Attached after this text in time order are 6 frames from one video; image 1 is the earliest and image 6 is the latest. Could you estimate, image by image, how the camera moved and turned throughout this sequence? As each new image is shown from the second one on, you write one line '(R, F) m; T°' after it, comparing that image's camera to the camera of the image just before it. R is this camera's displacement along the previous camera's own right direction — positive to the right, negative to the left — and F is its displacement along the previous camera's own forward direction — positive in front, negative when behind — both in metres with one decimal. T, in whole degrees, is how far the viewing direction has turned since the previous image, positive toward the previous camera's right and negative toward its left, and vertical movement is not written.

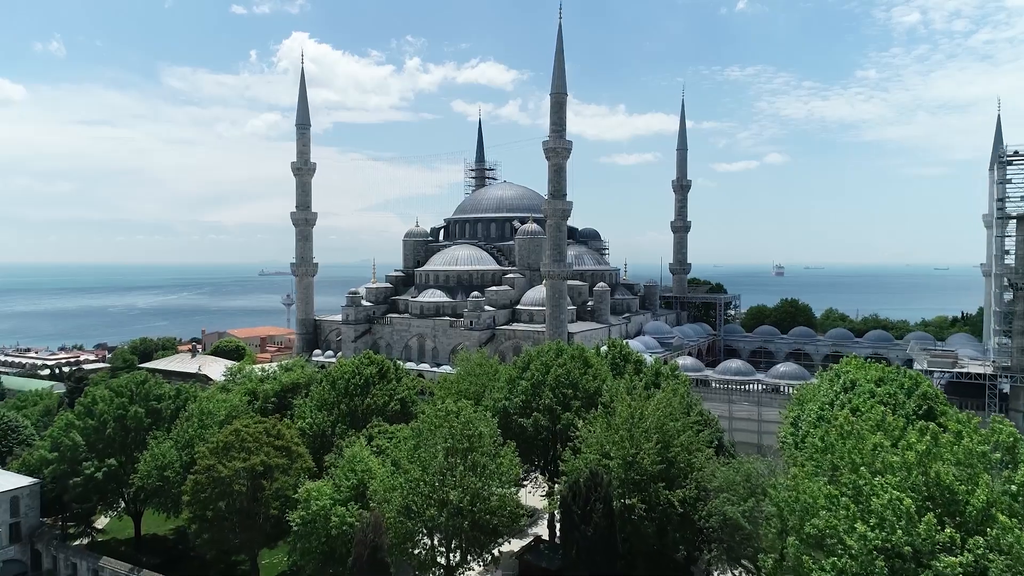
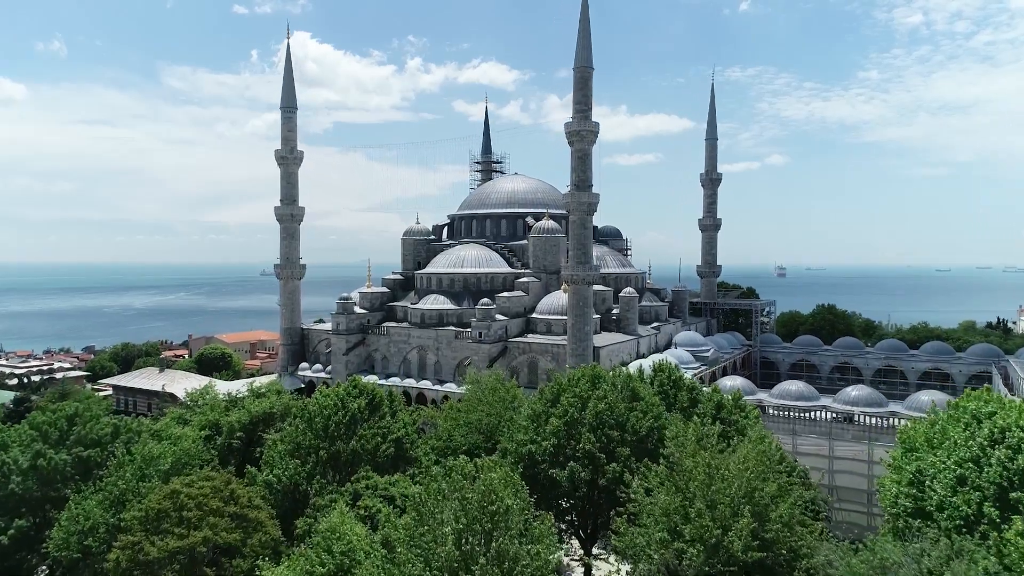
(-1.3, +5.7) m; 0°
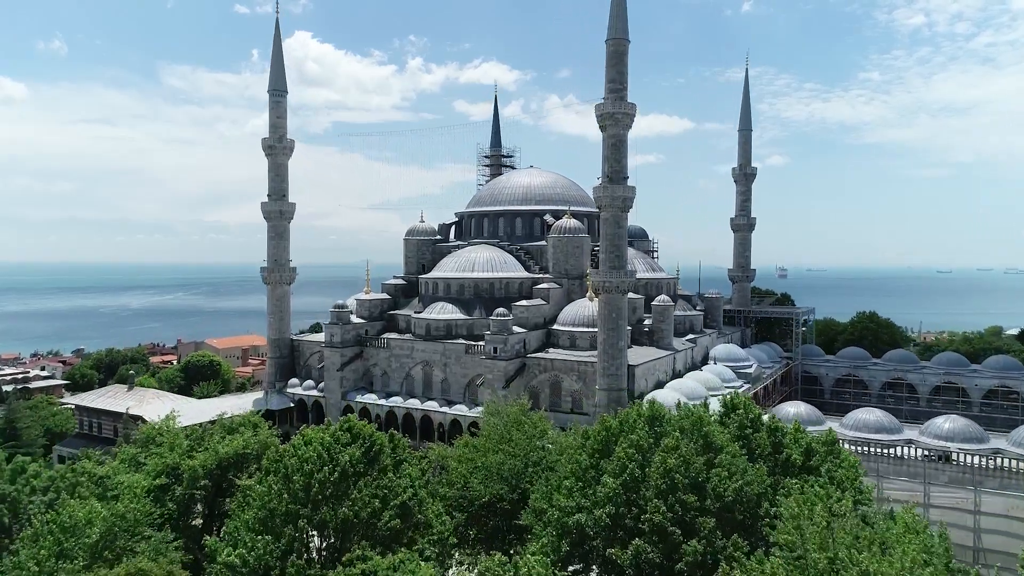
(-1.5, +4.8) m; 0°
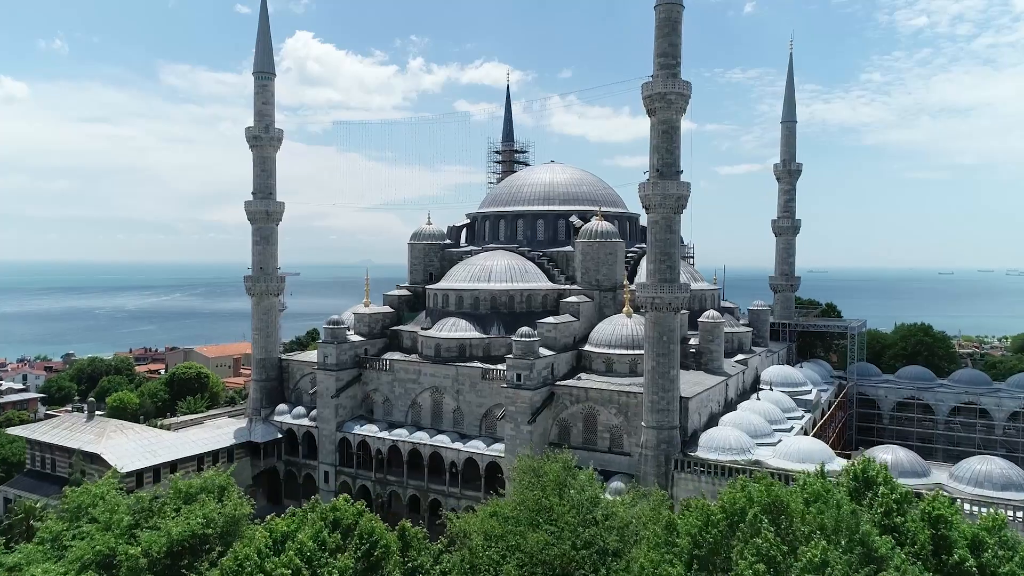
(-1.6, +5.0) m; 0°
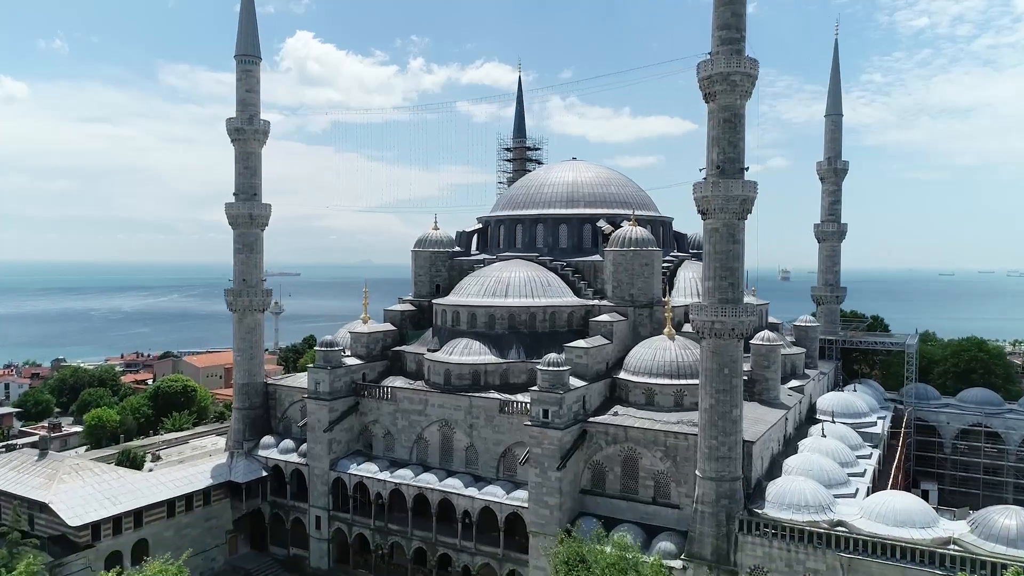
(-1.3, +4.2) m; 0°
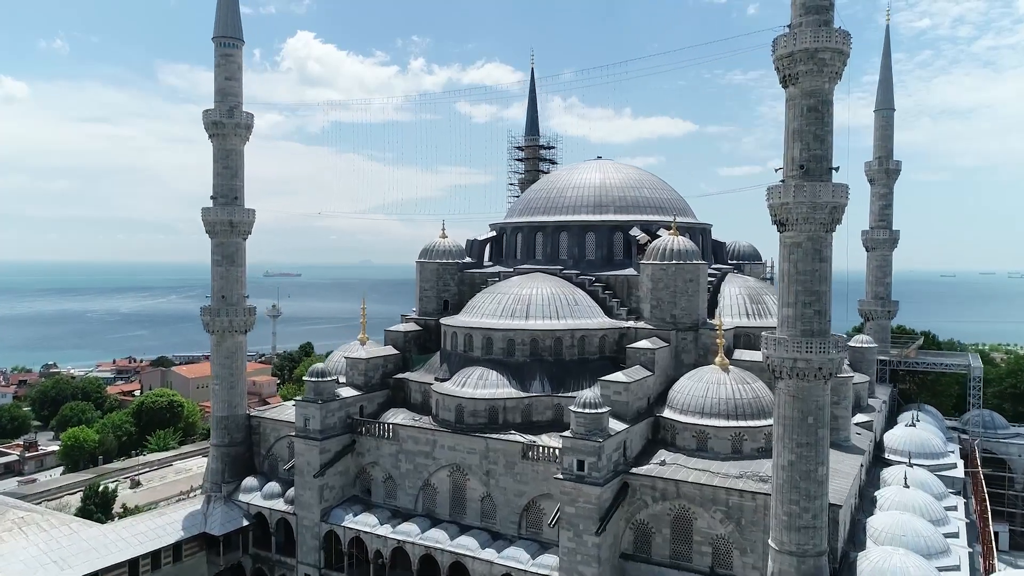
(-1.2, +3.9) m; 0°
